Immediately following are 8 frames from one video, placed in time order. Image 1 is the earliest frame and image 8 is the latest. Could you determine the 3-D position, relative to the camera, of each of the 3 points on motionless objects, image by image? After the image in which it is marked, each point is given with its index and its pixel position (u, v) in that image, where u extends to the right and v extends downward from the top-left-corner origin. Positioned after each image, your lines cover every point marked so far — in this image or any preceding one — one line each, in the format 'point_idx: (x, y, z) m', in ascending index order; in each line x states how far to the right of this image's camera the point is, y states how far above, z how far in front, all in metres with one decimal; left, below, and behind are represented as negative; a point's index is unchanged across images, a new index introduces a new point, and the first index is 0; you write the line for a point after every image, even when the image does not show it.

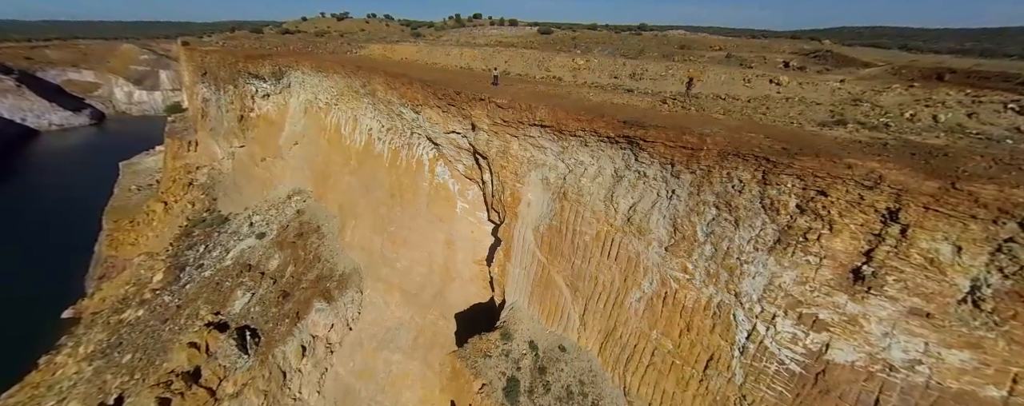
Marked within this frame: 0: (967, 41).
0: (+24.8, +8.6, +19.0) m
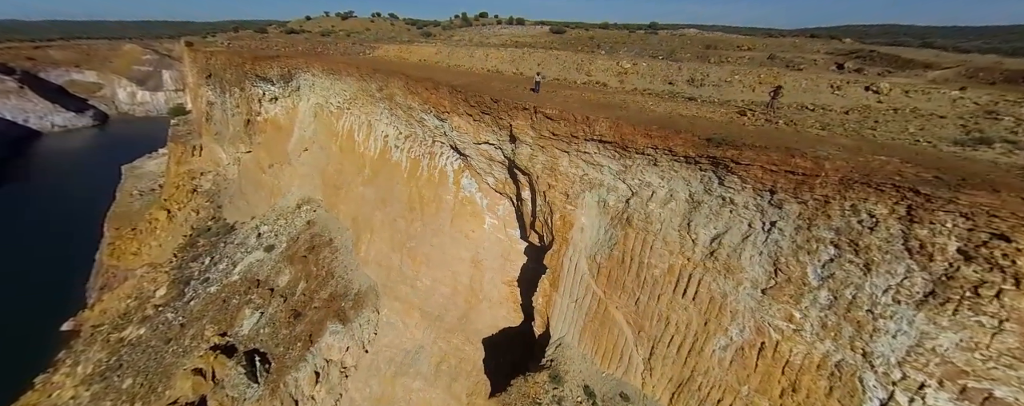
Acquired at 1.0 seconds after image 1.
0: (+25.7, +8.2, +18.0) m
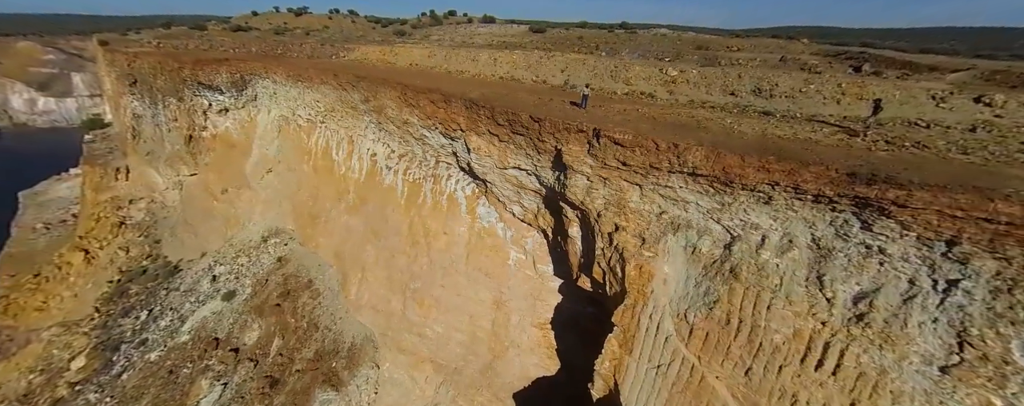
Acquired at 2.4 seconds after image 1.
0: (+24.8, +8.7, +19.3) m
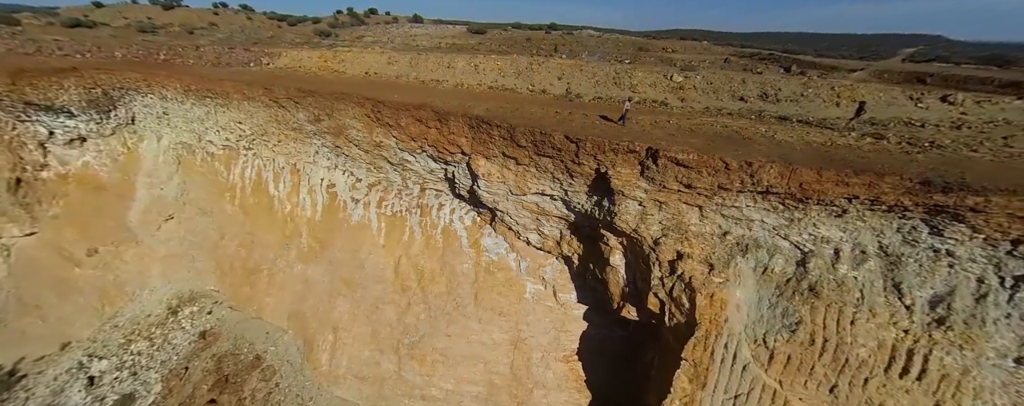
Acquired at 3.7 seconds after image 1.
0: (+20.5, +10.7, +23.7) m
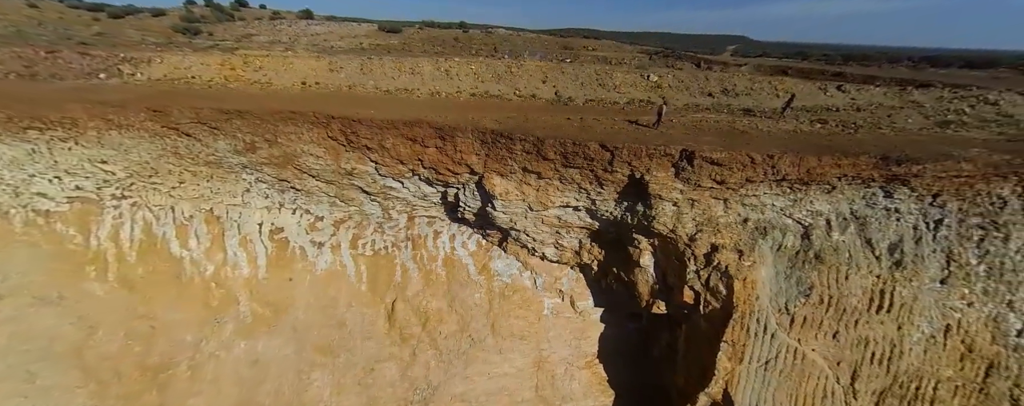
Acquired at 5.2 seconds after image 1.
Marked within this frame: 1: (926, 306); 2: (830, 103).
0: (+12.7, +13.0, +28.3) m
1: (+6.0, -1.5, +5.1) m
2: (+6.0, +1.9, +6.7) m
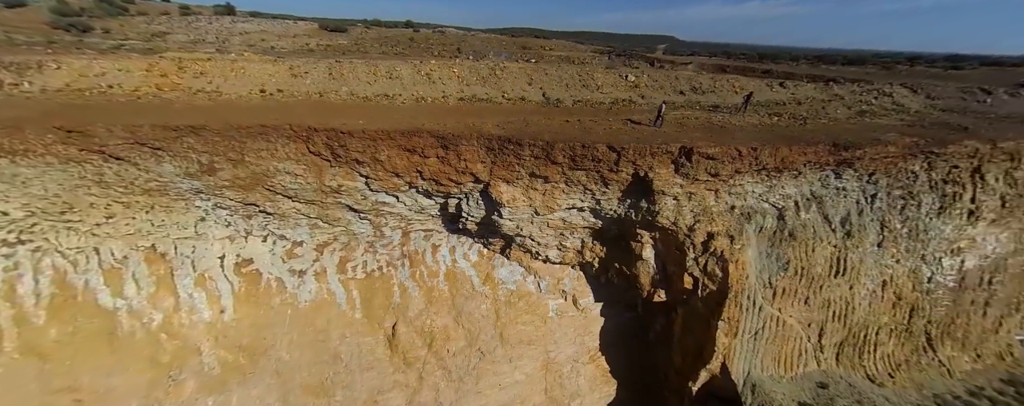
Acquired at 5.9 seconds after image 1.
0: (+7.6, +13.8, +29.9) m
1: (+6.2, -1.1, +6.1) m
2: (+5.6, +2.2, +7.6) m
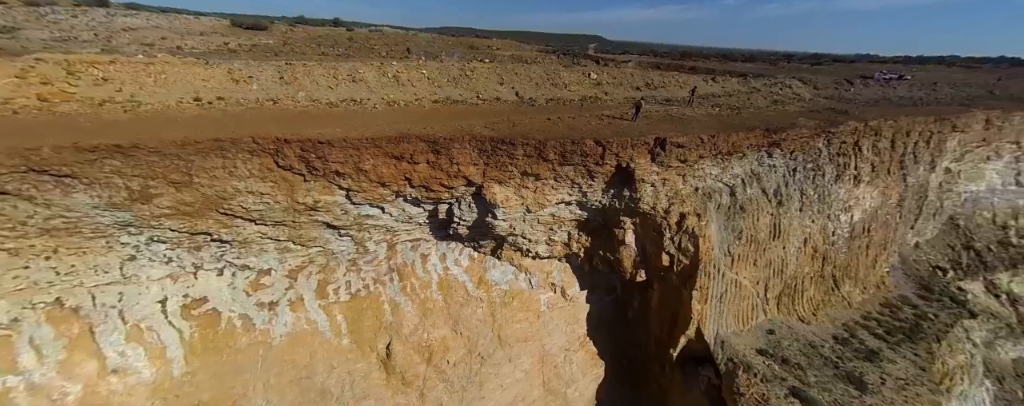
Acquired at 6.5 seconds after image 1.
0: (+1.1, +14.3, +30.7) m
1: (+5.9, -0.5, +7.3) m
2: (+4.7, +2.7, +8.6) m
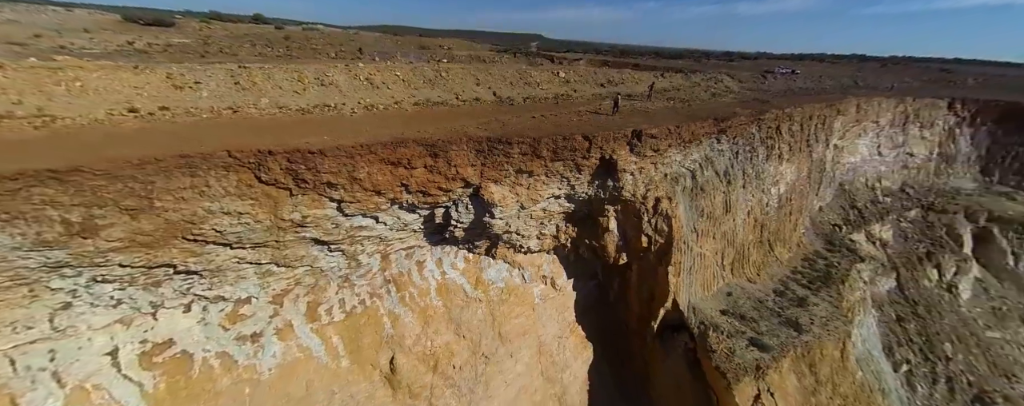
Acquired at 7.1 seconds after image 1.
0: (-4.6, +14.3, +30.4) m
1: (+5.4, 0.0, +8.4) m
2: (+3.8, +3.1, +9.4) m
